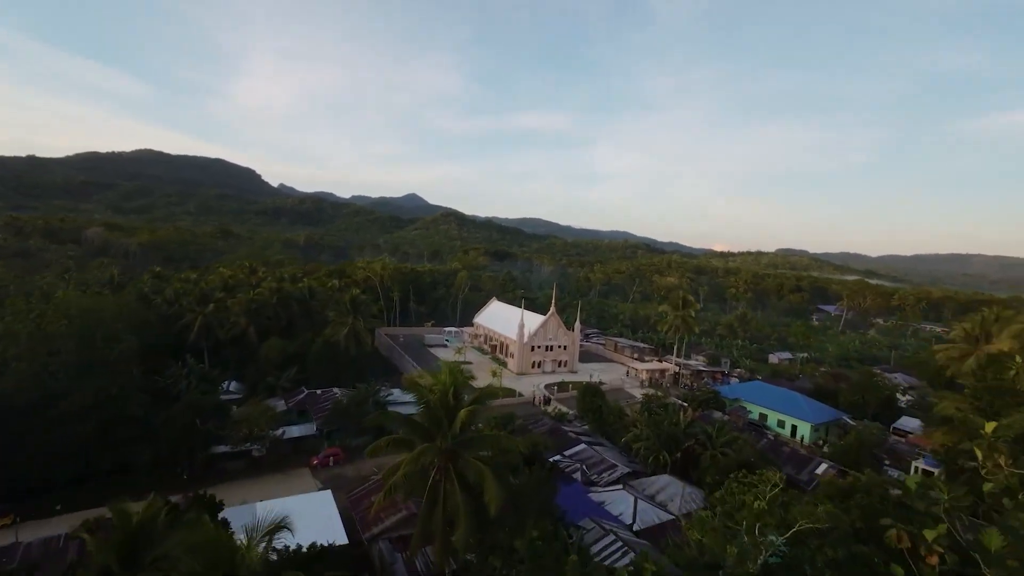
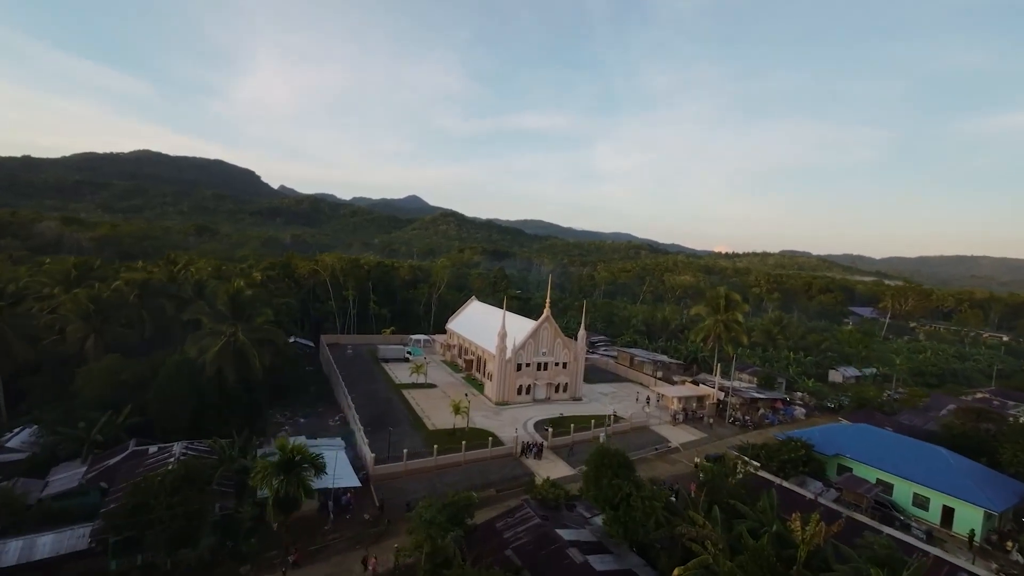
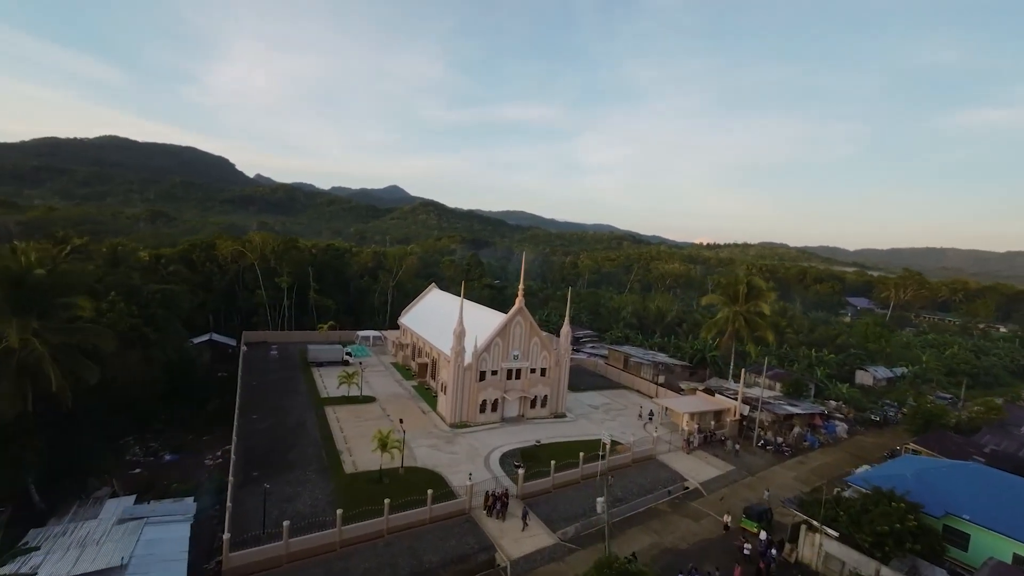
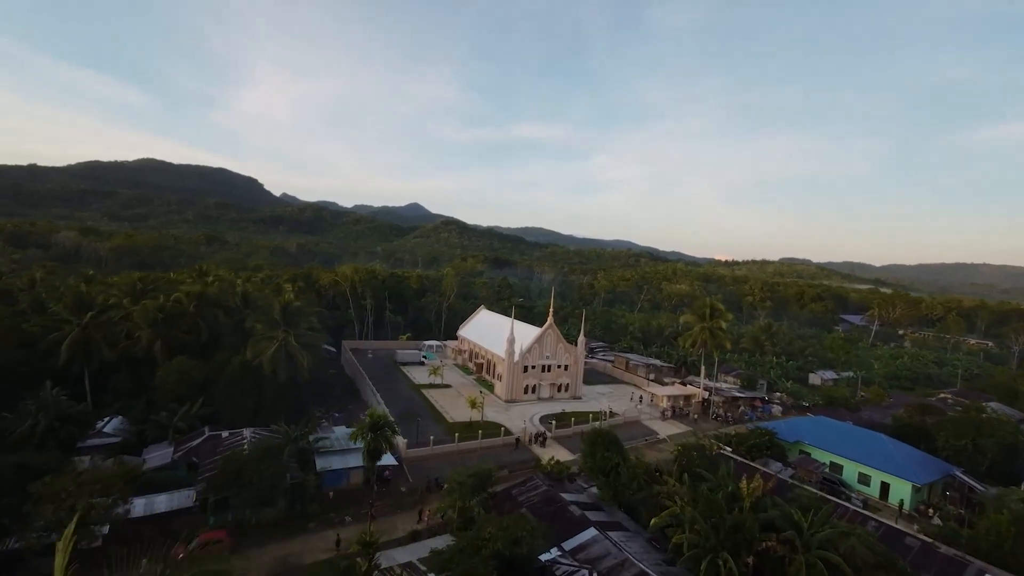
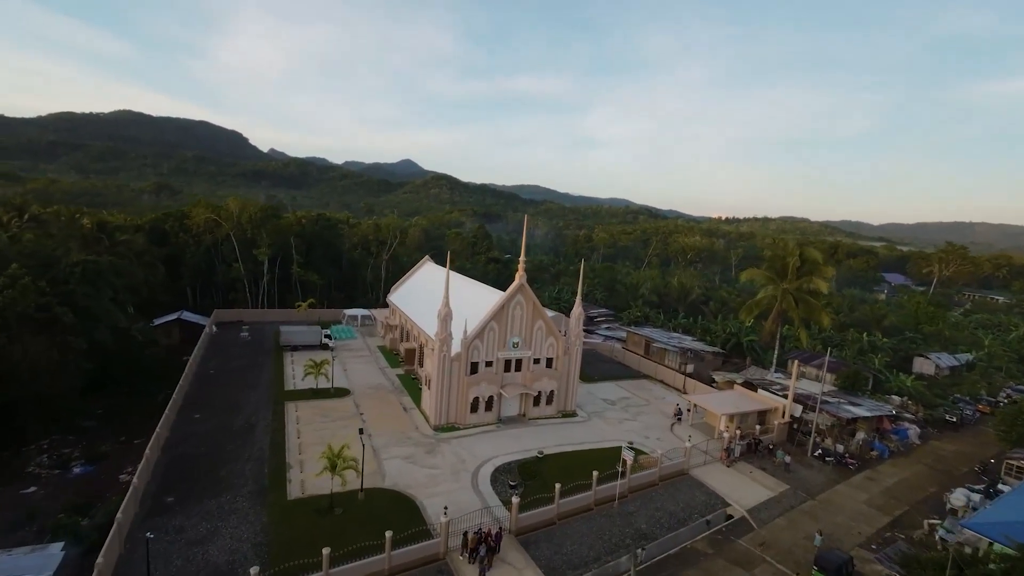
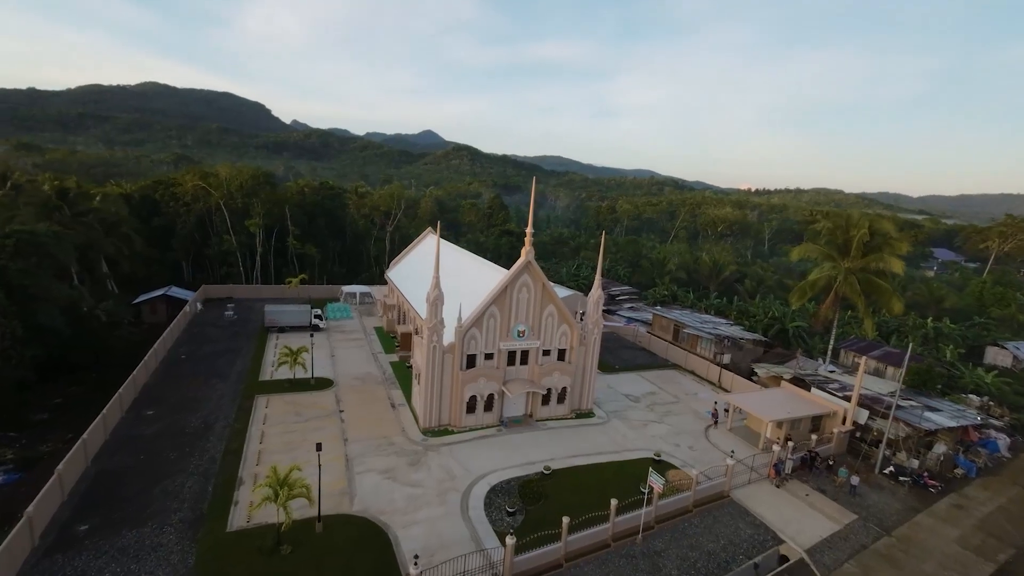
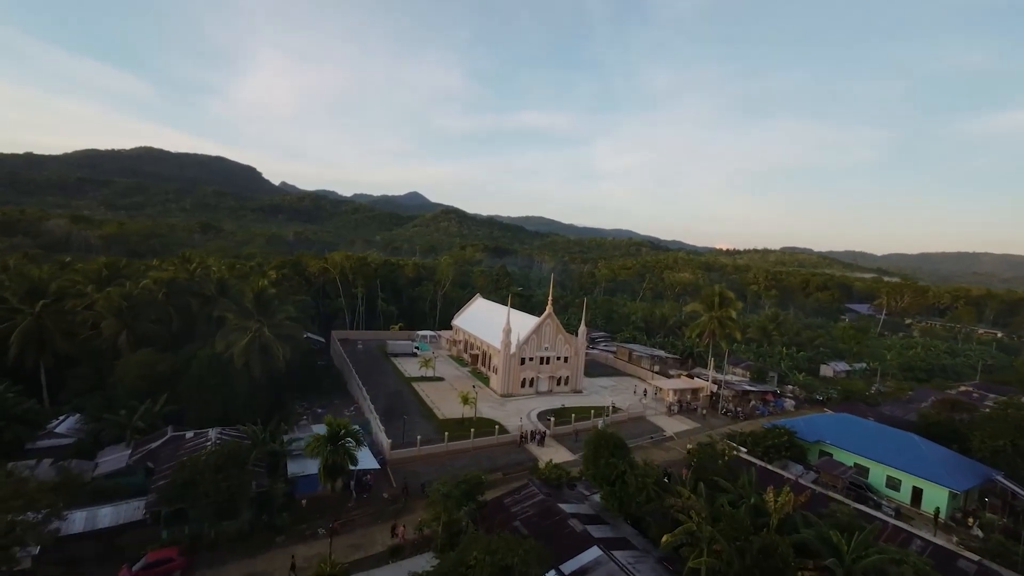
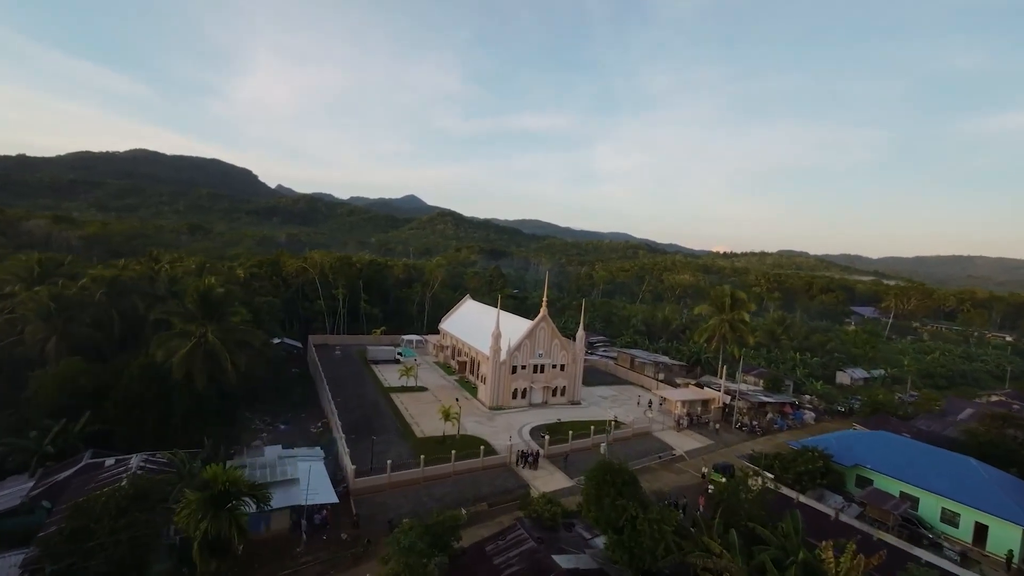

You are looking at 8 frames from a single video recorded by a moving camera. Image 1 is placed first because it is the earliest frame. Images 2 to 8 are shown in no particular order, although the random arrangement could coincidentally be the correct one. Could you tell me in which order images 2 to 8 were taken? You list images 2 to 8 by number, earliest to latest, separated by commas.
4, 7, 2, 8, 3, 5, 6
